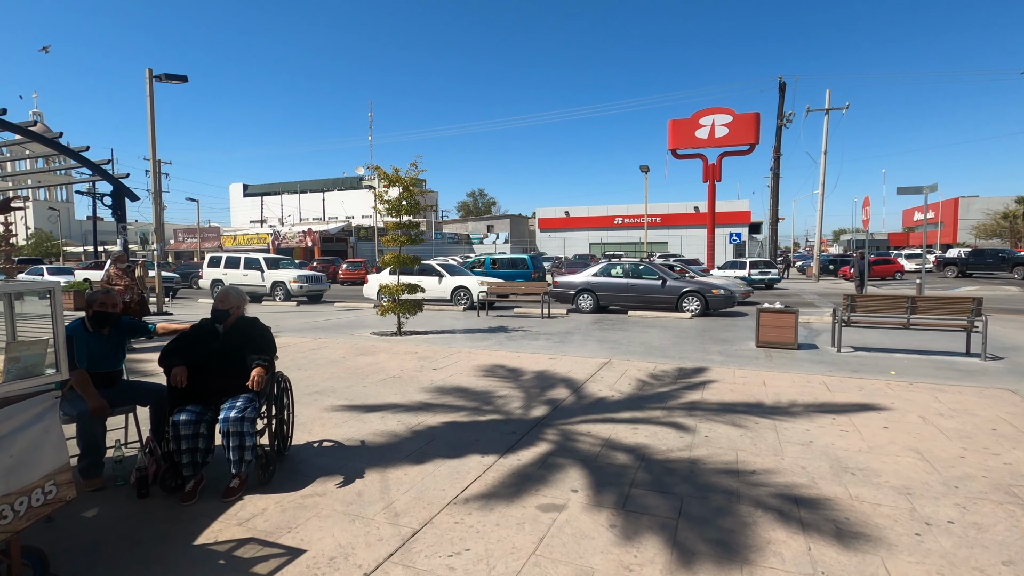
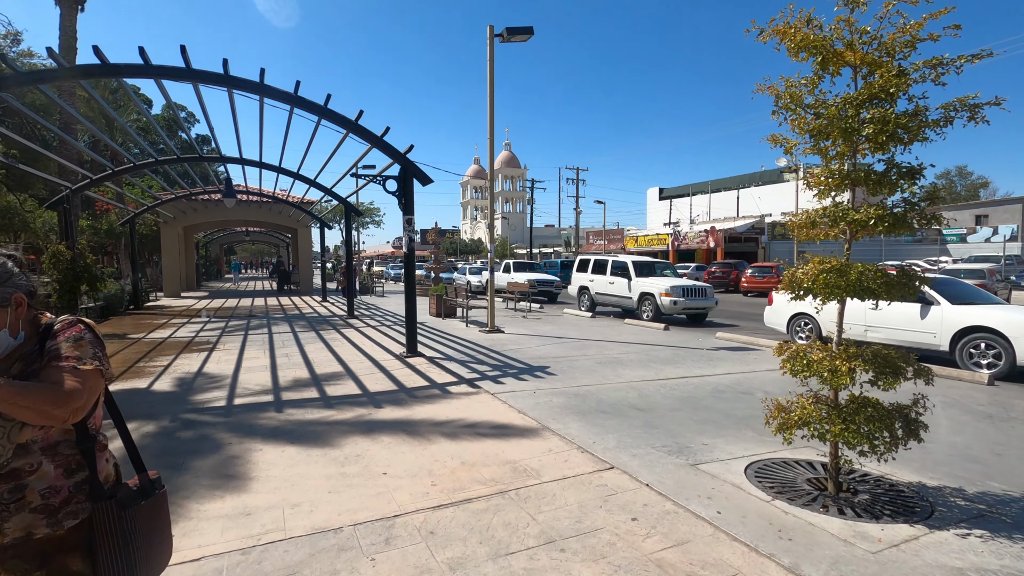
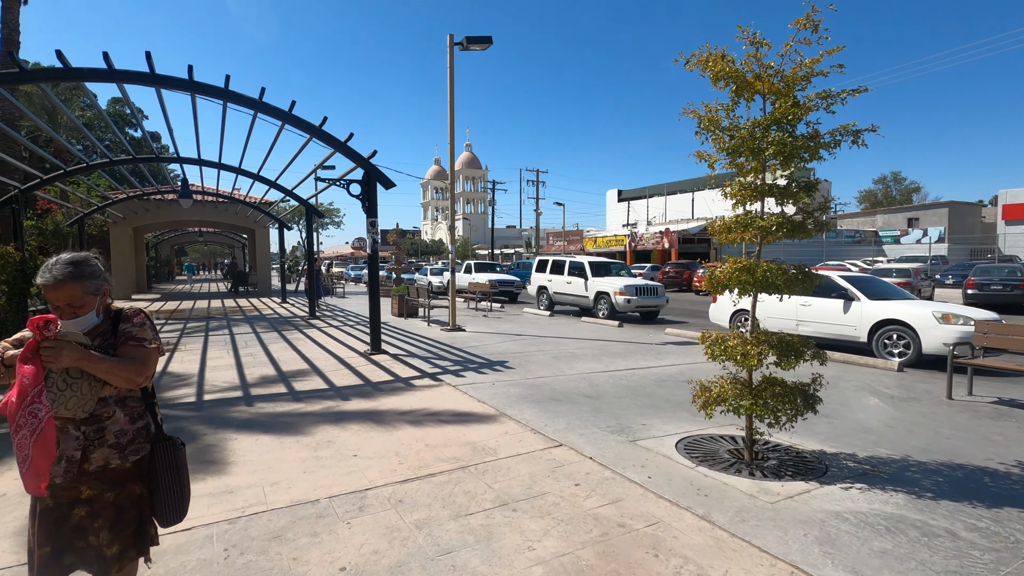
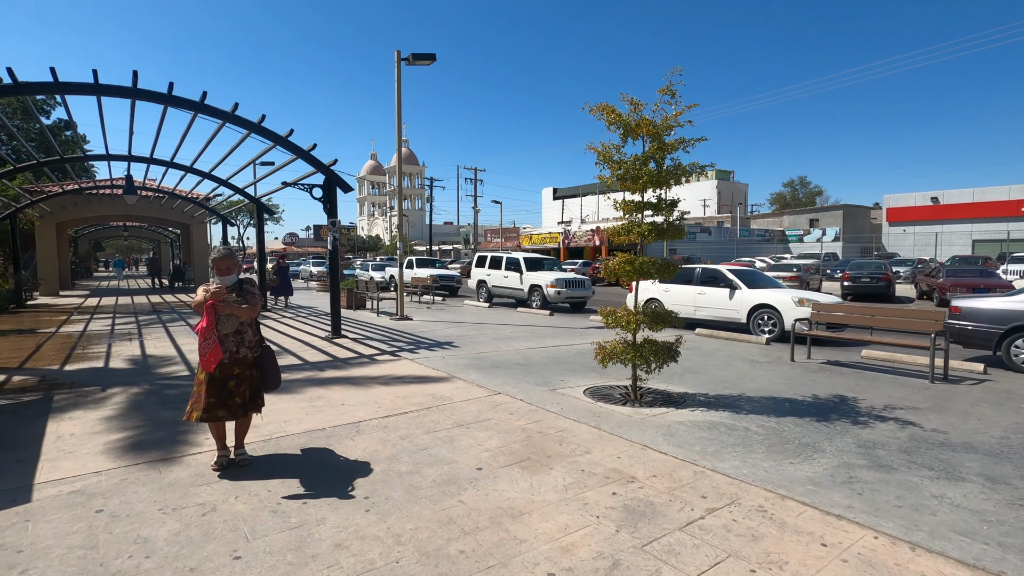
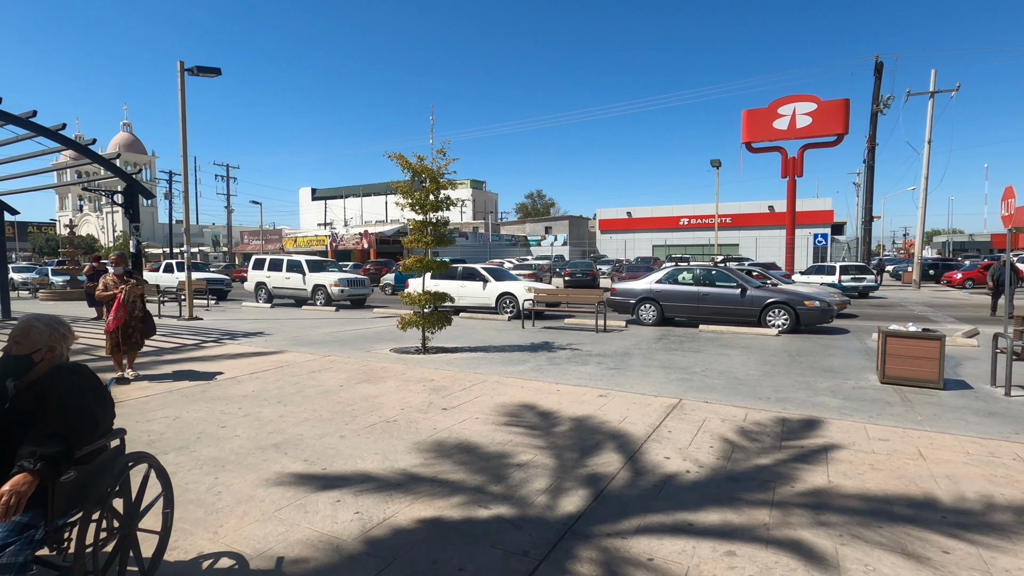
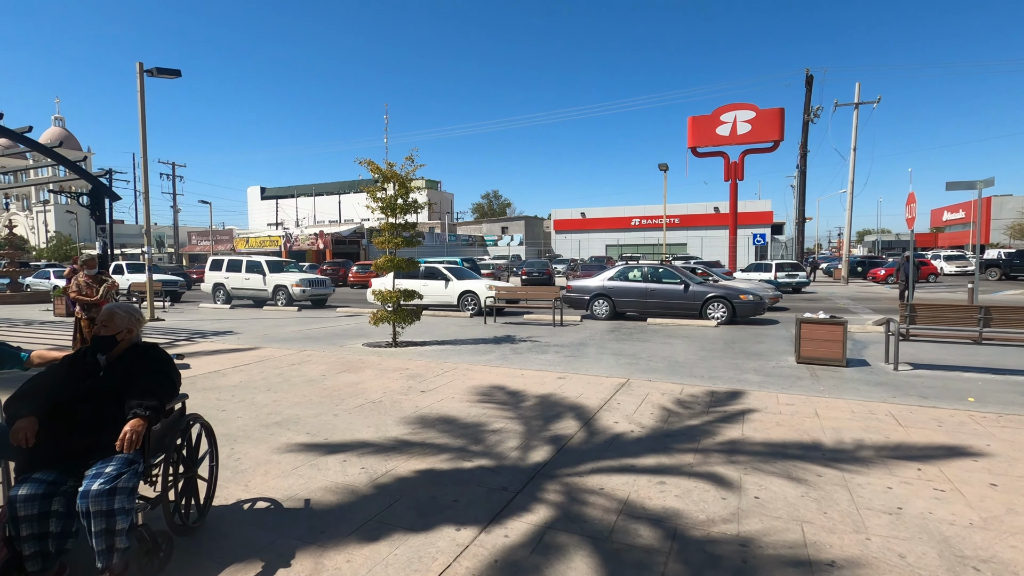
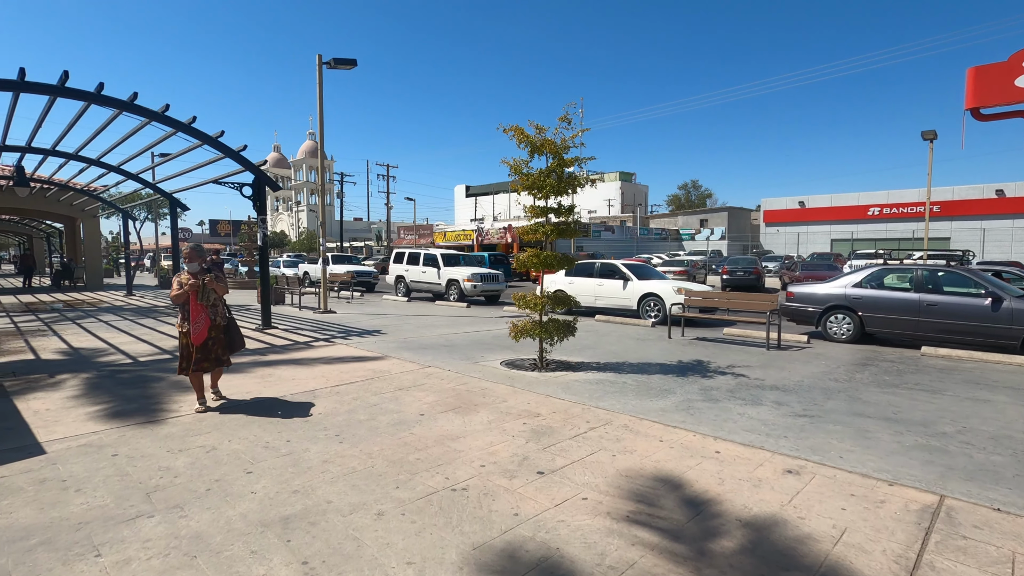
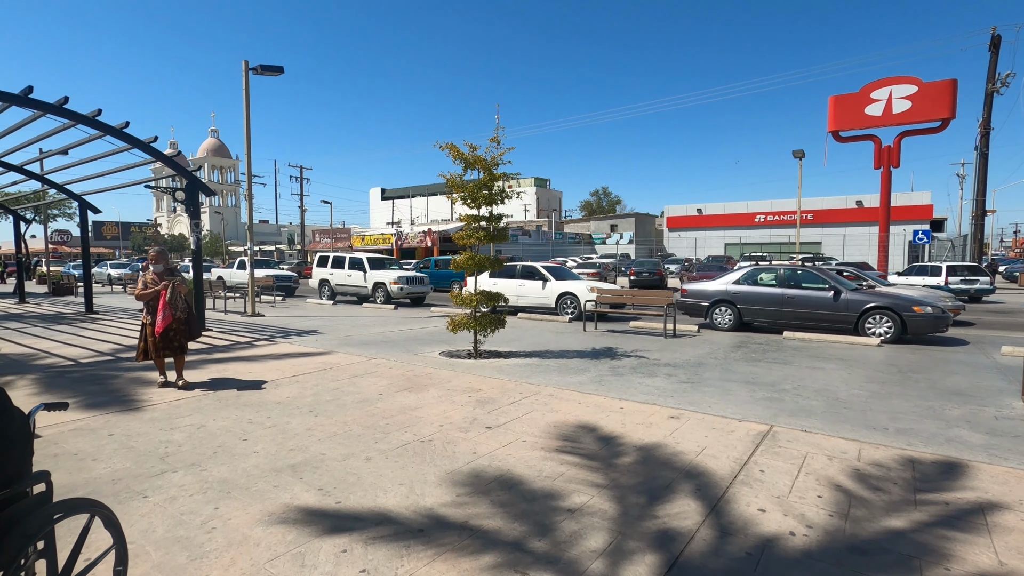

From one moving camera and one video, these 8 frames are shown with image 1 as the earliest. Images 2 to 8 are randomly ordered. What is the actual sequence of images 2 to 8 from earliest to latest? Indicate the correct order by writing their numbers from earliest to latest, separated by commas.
6, 5, 8, 7, 4, 3, 2
